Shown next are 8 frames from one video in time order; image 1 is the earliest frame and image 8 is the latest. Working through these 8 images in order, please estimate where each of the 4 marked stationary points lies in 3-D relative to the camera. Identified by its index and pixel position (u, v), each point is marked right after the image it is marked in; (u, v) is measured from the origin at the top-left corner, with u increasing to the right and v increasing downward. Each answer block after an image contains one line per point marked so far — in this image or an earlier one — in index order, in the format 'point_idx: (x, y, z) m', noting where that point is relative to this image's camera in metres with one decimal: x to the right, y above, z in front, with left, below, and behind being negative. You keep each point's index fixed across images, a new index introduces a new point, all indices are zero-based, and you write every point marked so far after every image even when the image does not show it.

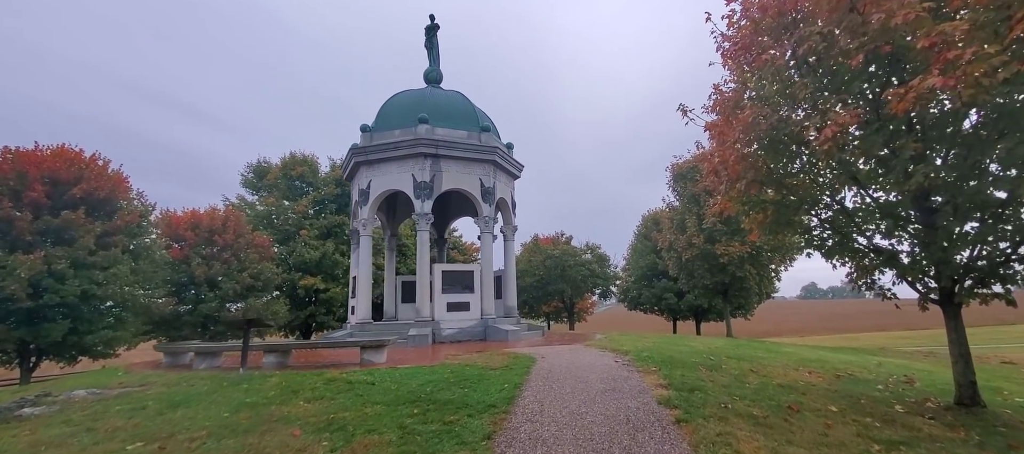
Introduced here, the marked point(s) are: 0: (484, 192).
0: (-1.0, +1.3, +17.1) m
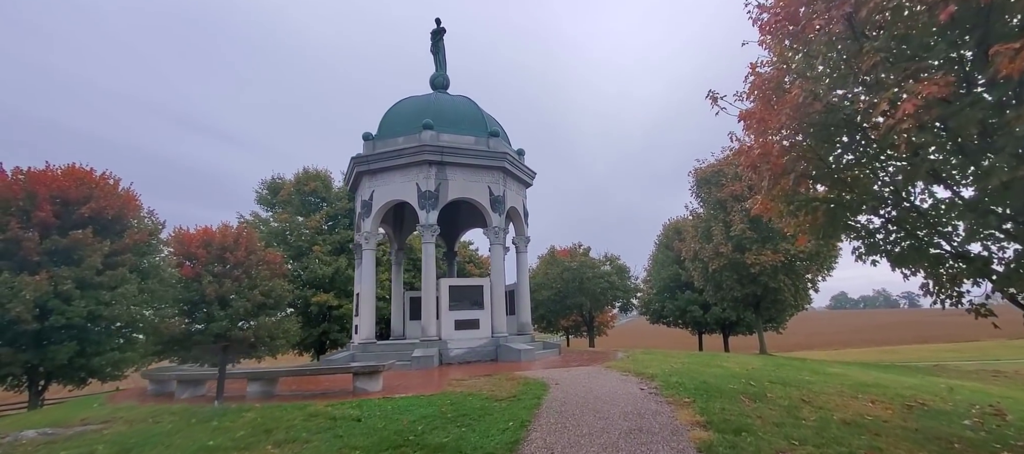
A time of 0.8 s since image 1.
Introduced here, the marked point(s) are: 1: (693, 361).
0: (-0.7, +0.9, +16.0) m
1: (+4.9, -3.6, +12.7) m
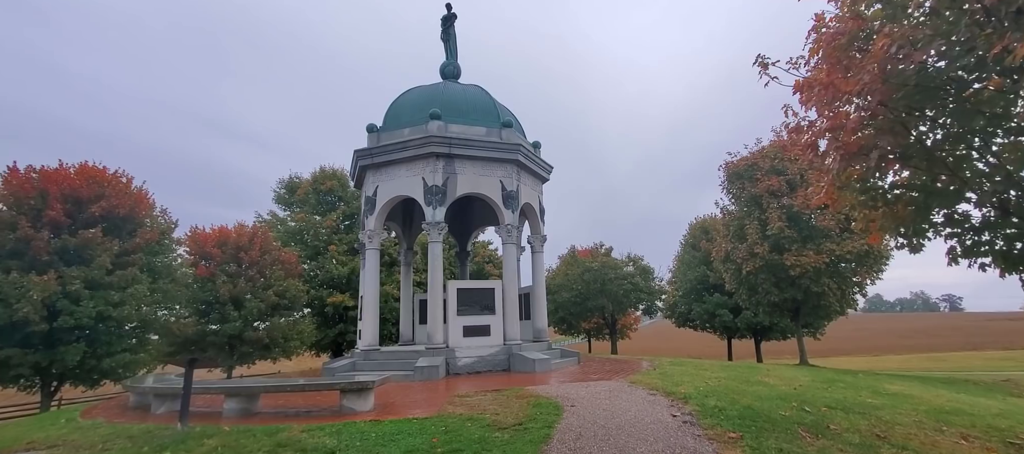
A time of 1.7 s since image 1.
0: (-0.2, +0.9, +14.8) m
1: (+5.2, -3.6, +11.3) m
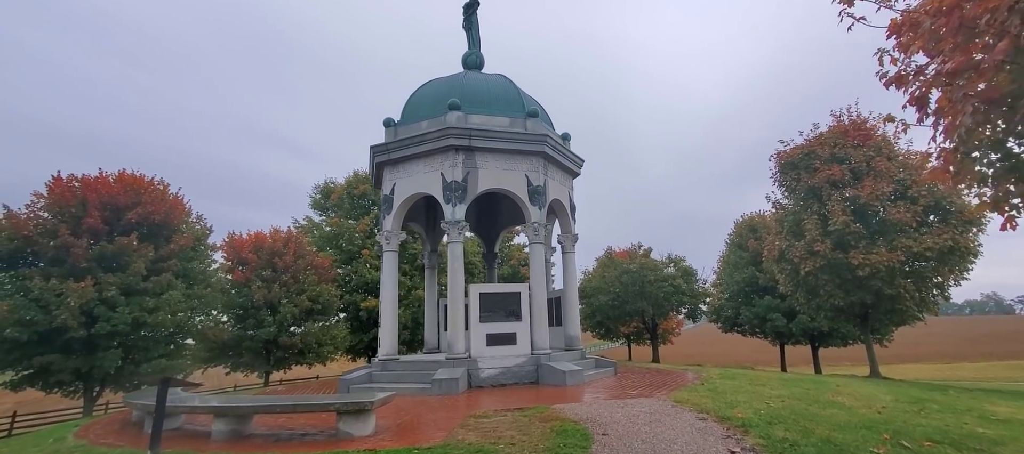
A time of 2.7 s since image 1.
0: (+0.6, +1.0, +13.6) m
1: (+5.7, -3.4, +9.6) m
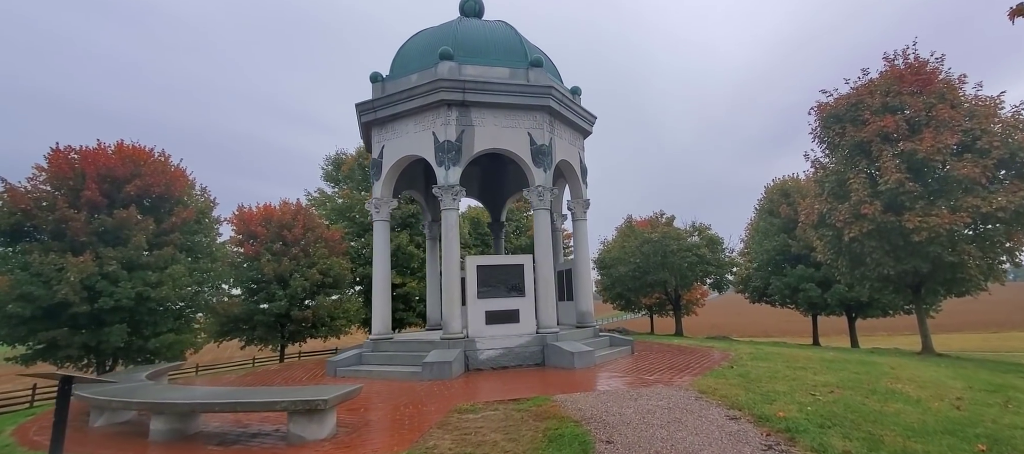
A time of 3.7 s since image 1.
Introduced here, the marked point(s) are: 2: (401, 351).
0: (+0.6, +1.9, +12.0) m
1: (+5.7, -2.7, +8.1) m
2: (-2.6, -2.9, +11.0) m
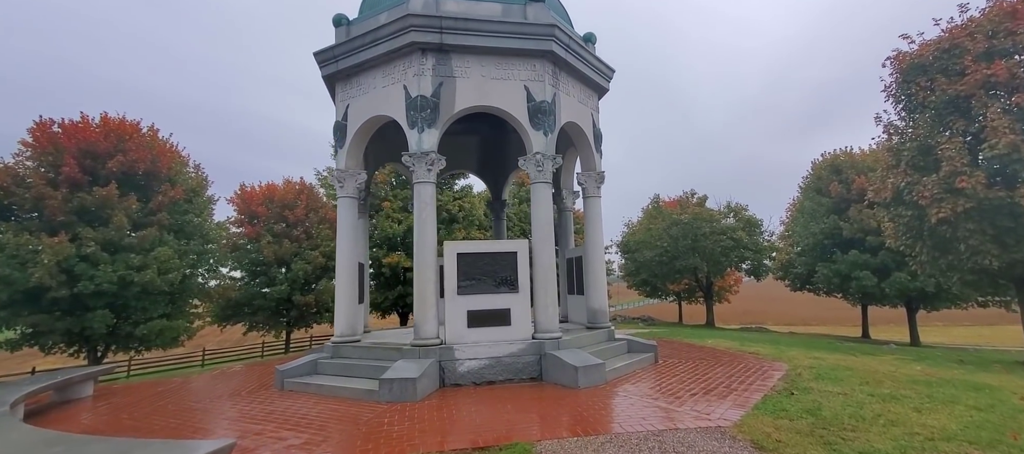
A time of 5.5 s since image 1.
0: (+0.5, +2.3, +9.5) m
1: (+5.3, -2.4, +5.5) m
2: (-2.8, -2.5, +8.9) m
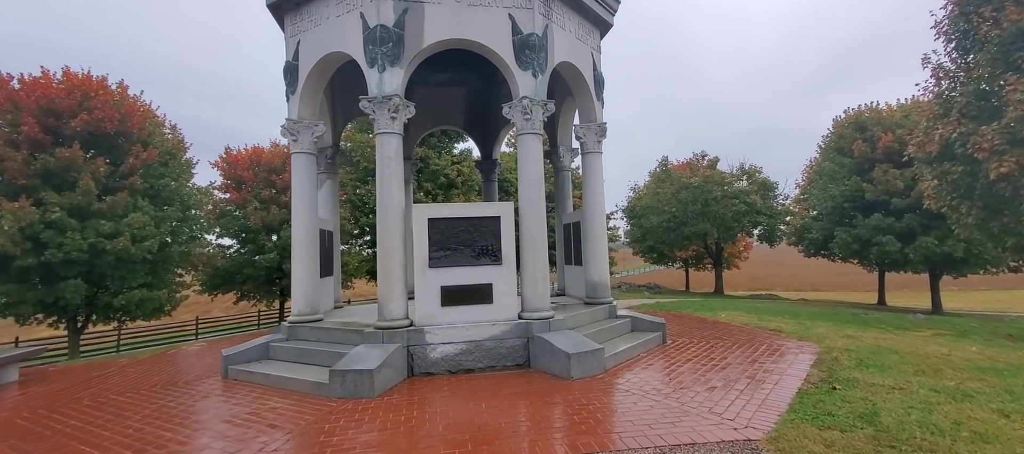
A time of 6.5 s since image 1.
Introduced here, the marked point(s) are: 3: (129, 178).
0: (+0.2, +3.0, +7.8) m
1: (+5.0, -1.9, +4.1) m
2: (-3.0, -1.9, +7.6) m
3: (-16.3, +2.0, +20.1) m
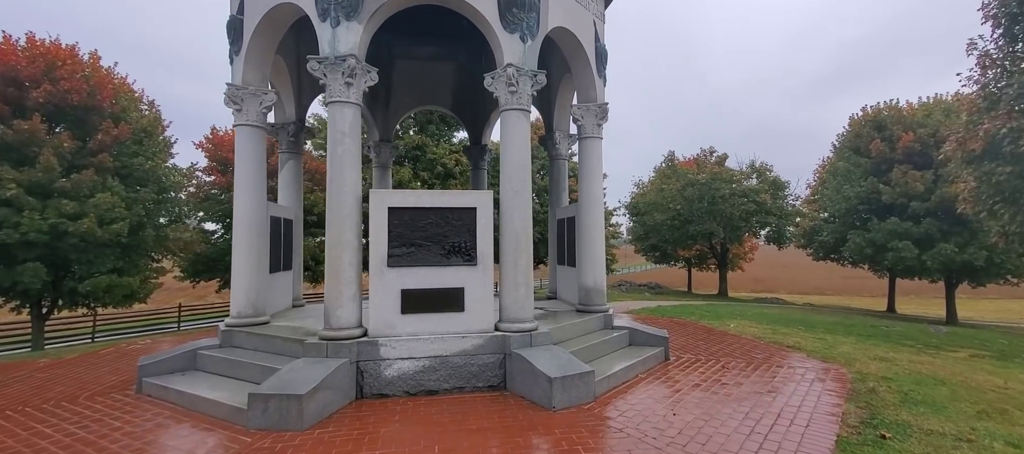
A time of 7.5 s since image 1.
0: (0.0, +3.1, +6.5) m
1: (+4.6, -2.1, +2.8) m
2: (-3.4, -1.7, +6.3) m
3: (-16.5, +2.8, +18.9) m
